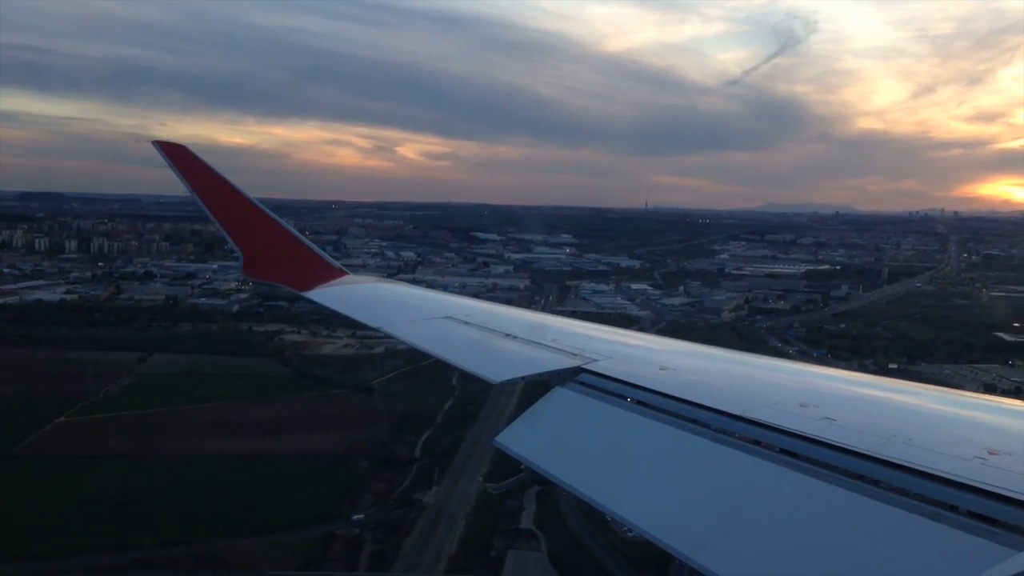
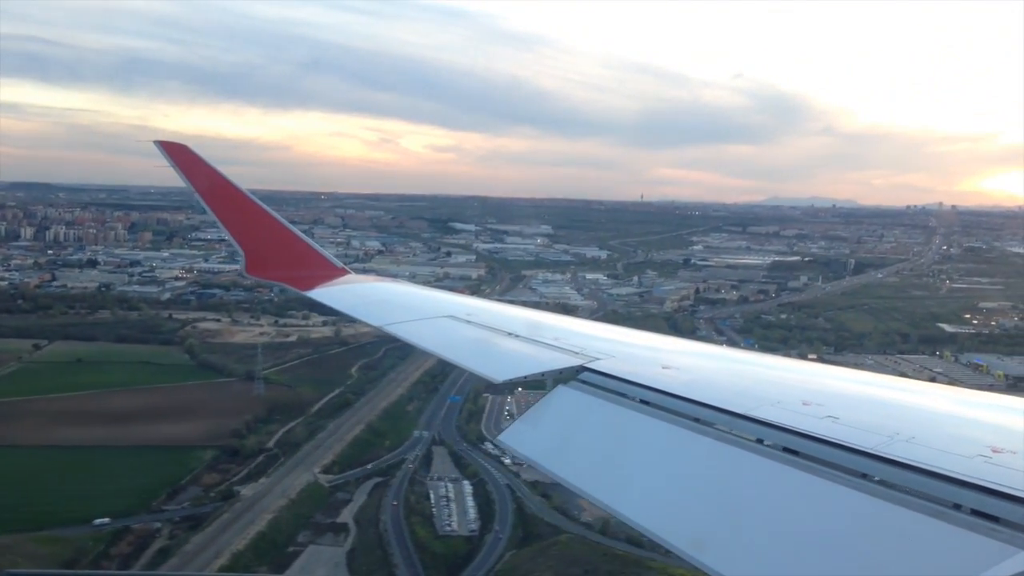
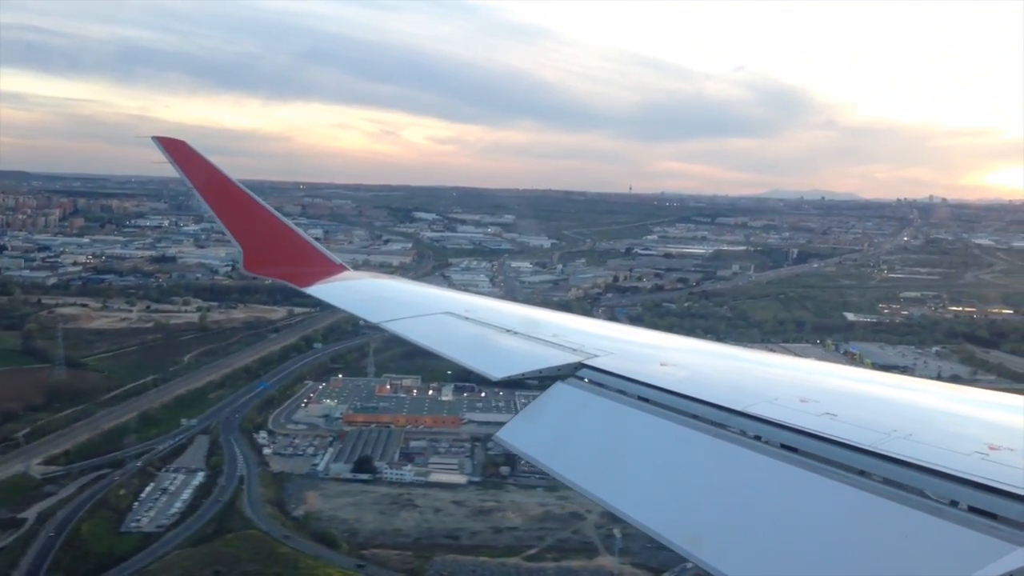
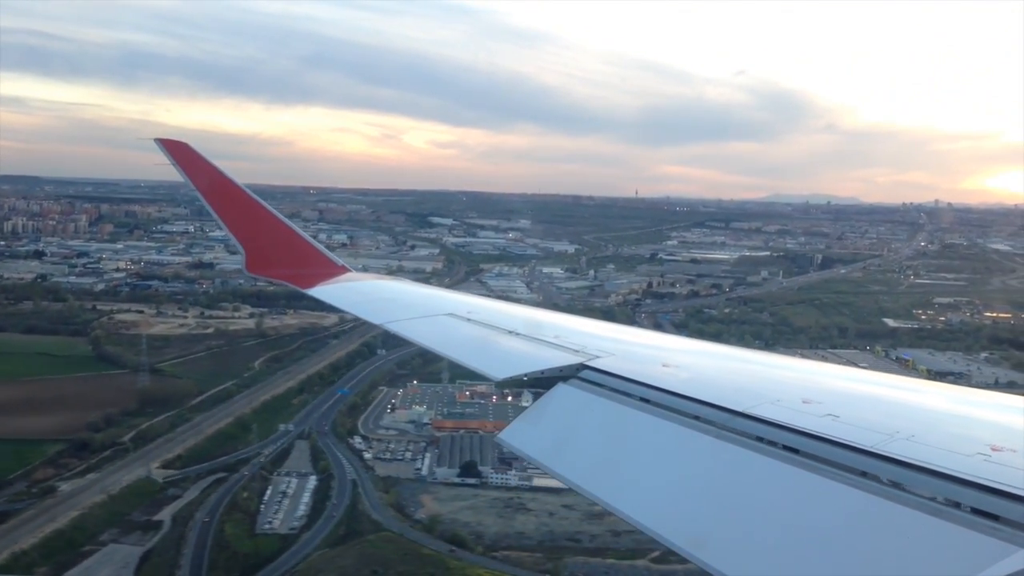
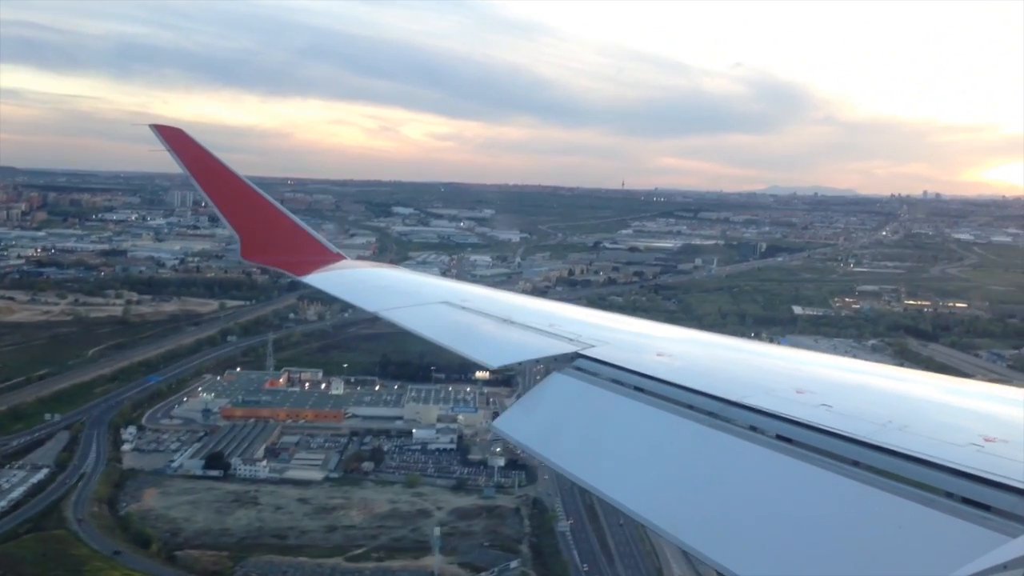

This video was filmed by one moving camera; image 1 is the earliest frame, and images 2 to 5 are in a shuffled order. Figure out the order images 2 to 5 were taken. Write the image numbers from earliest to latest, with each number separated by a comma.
2, 4, 3, 5
